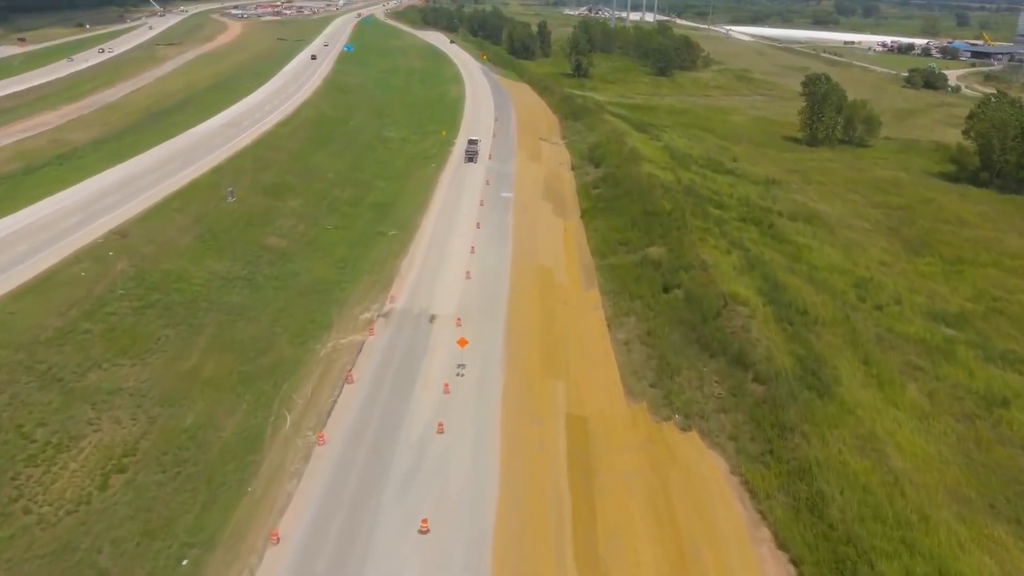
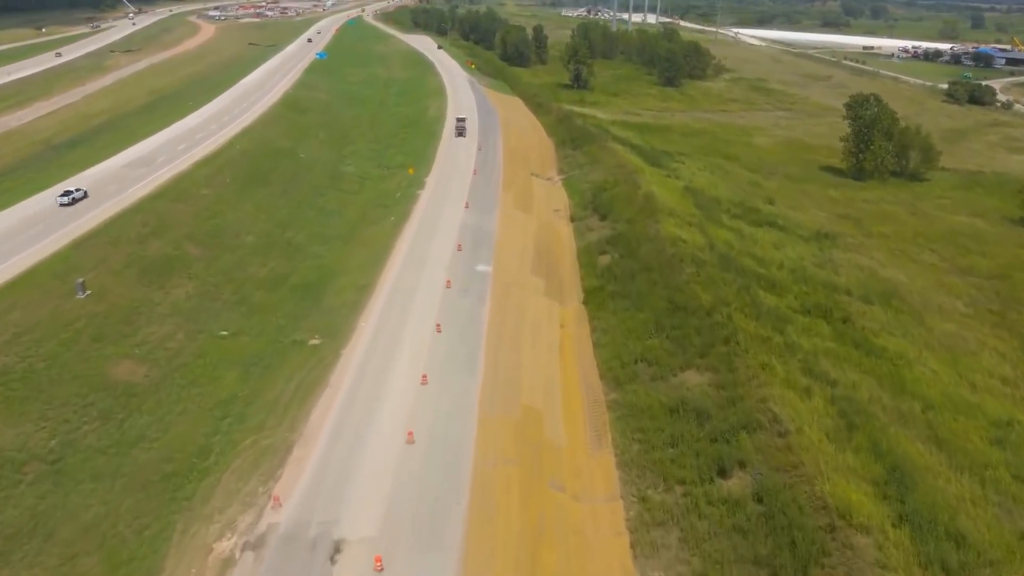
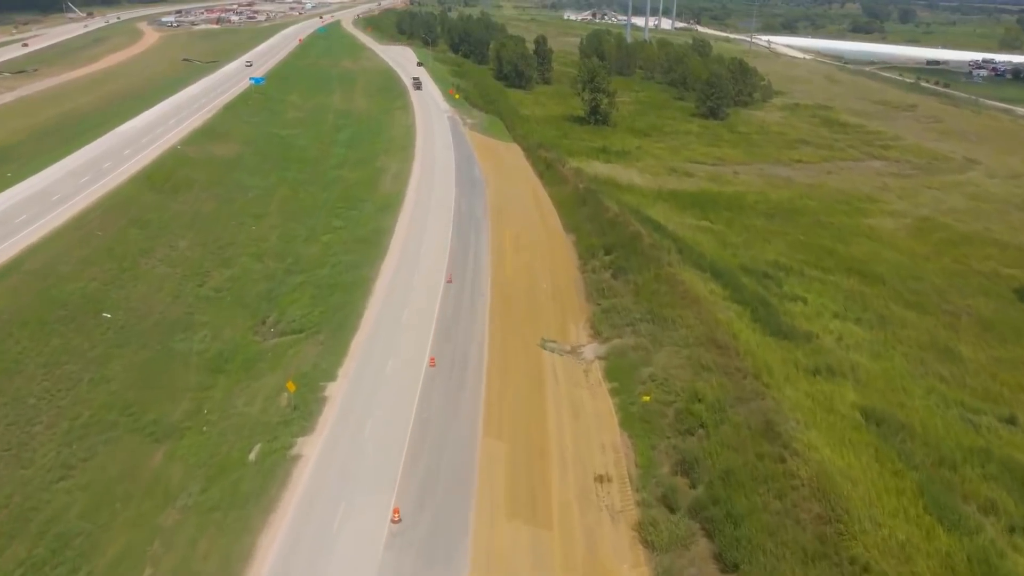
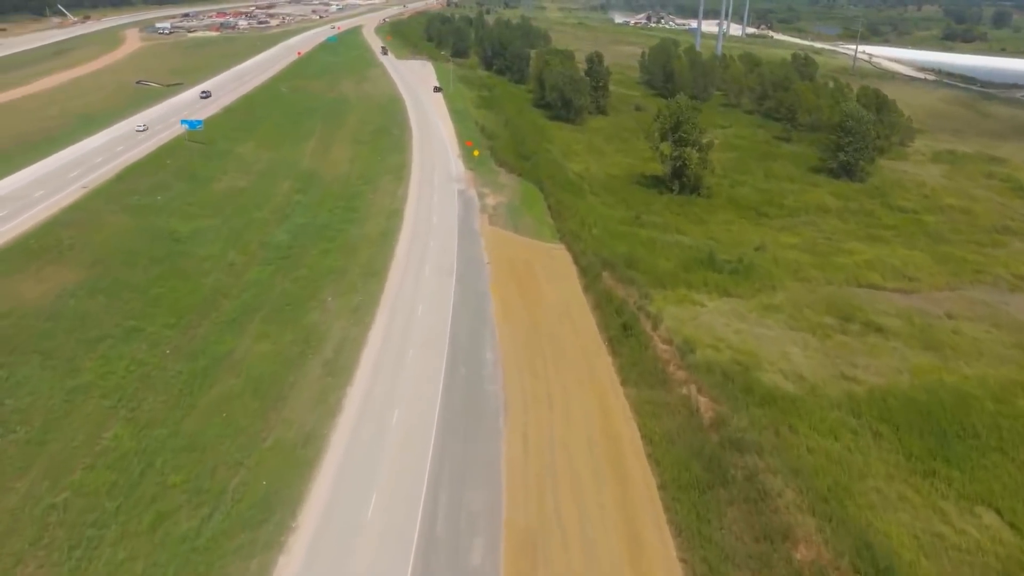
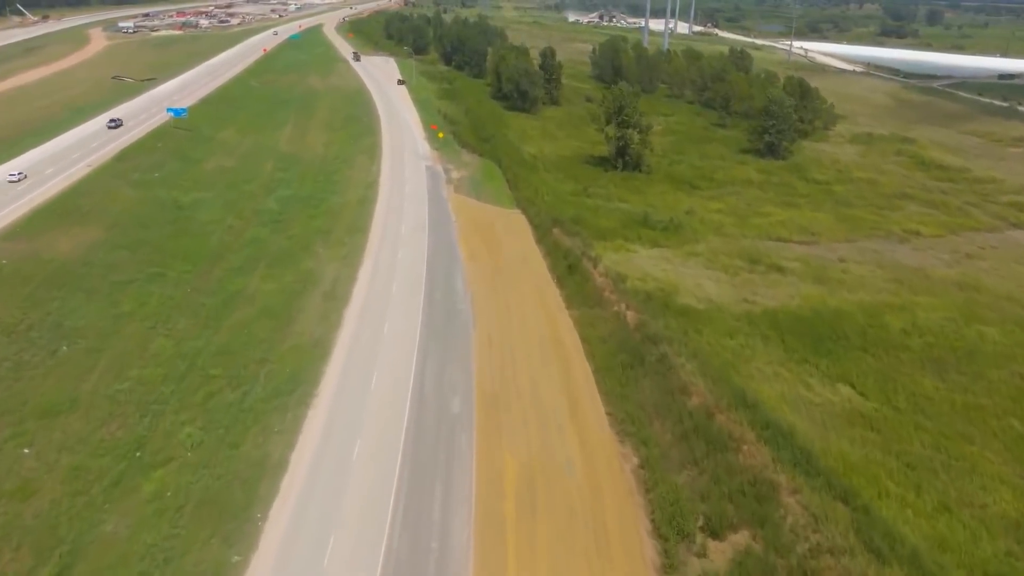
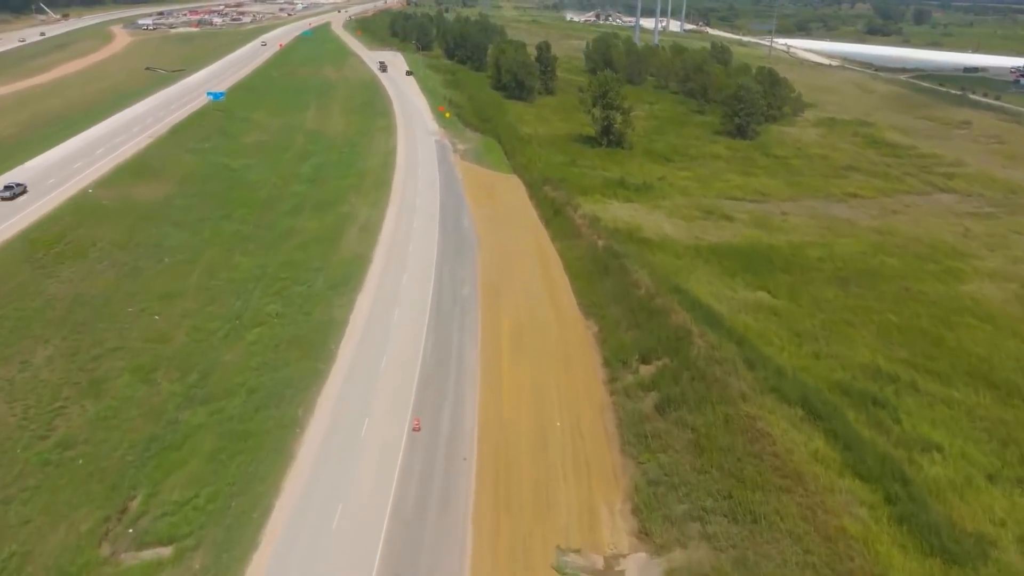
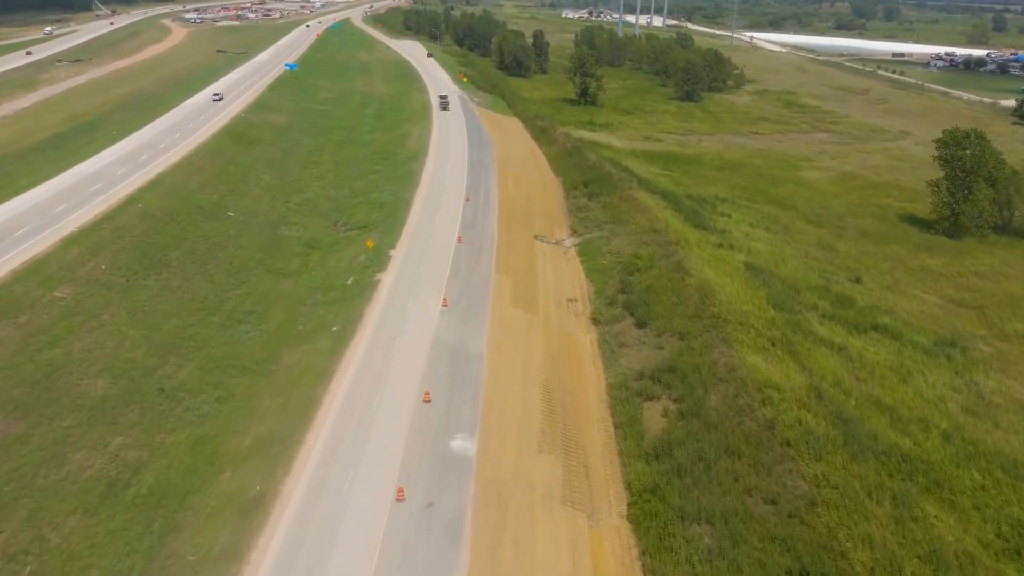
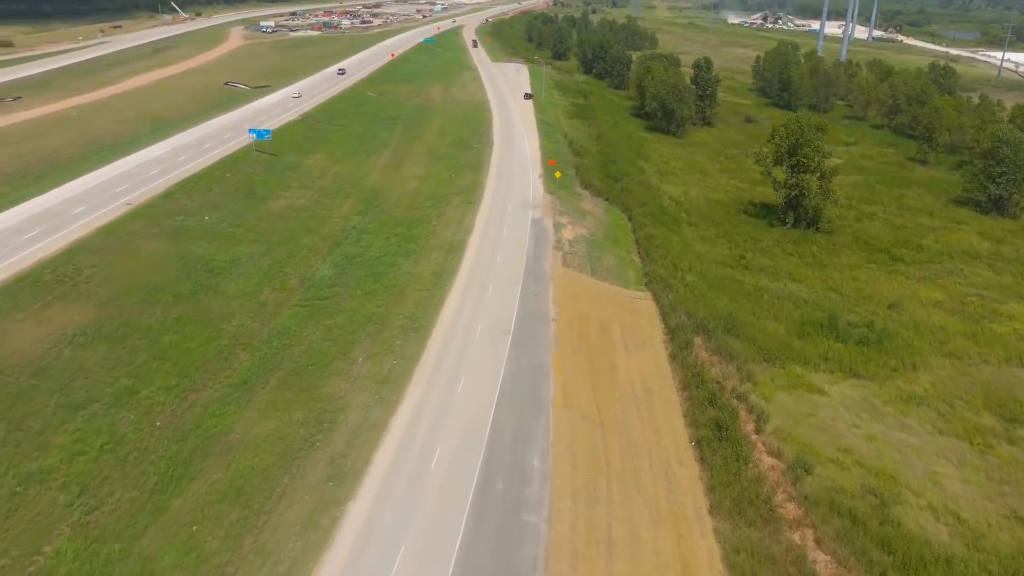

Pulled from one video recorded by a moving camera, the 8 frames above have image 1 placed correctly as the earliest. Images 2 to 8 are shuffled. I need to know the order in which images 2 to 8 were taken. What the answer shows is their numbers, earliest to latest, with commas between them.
2, 7, 3, 6, 5, 4, 8
